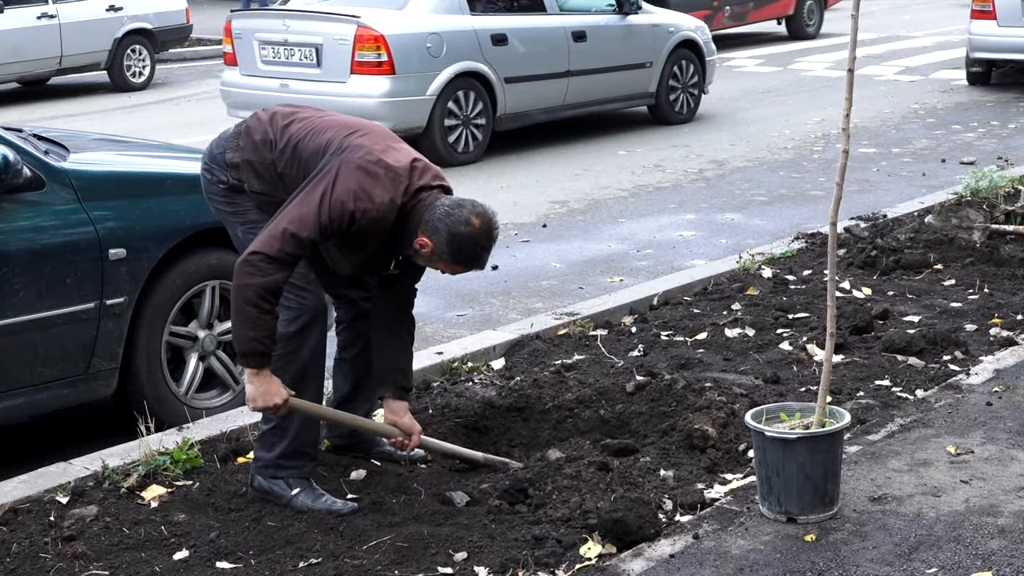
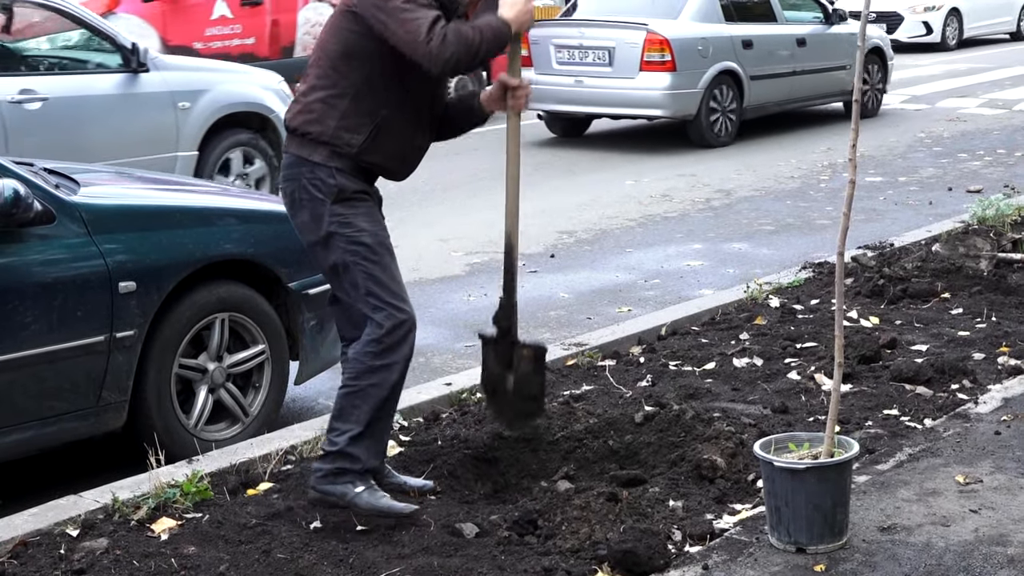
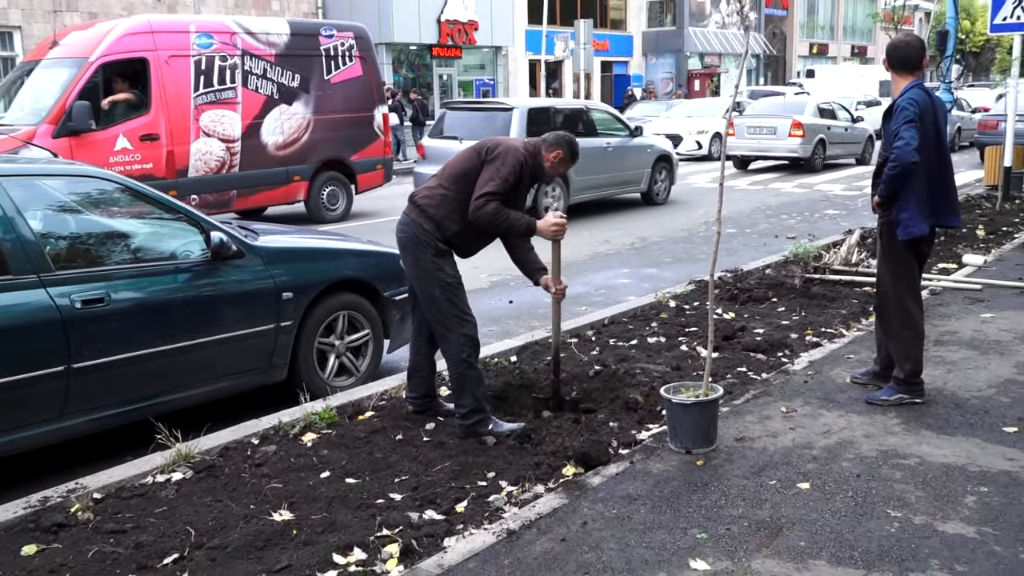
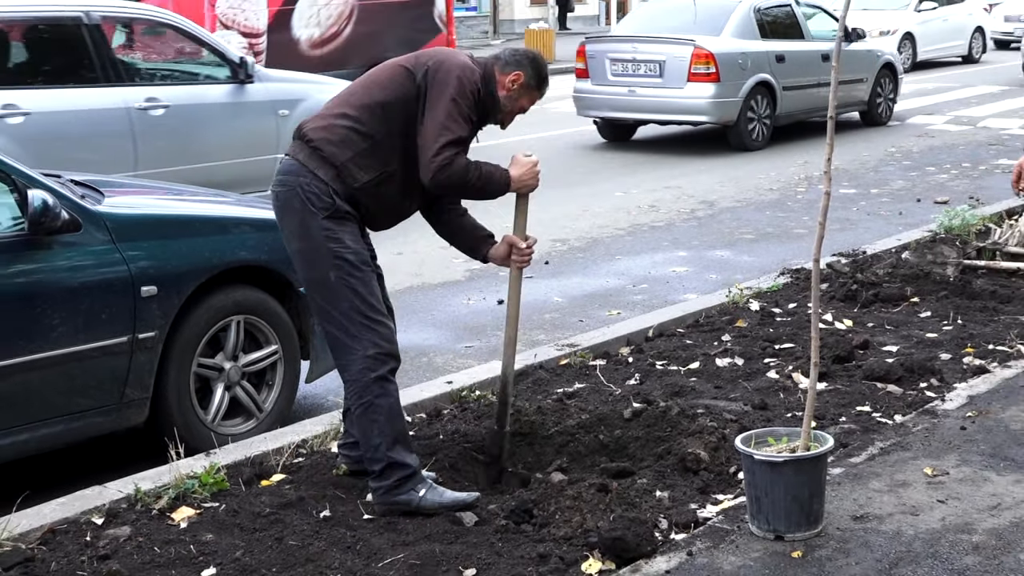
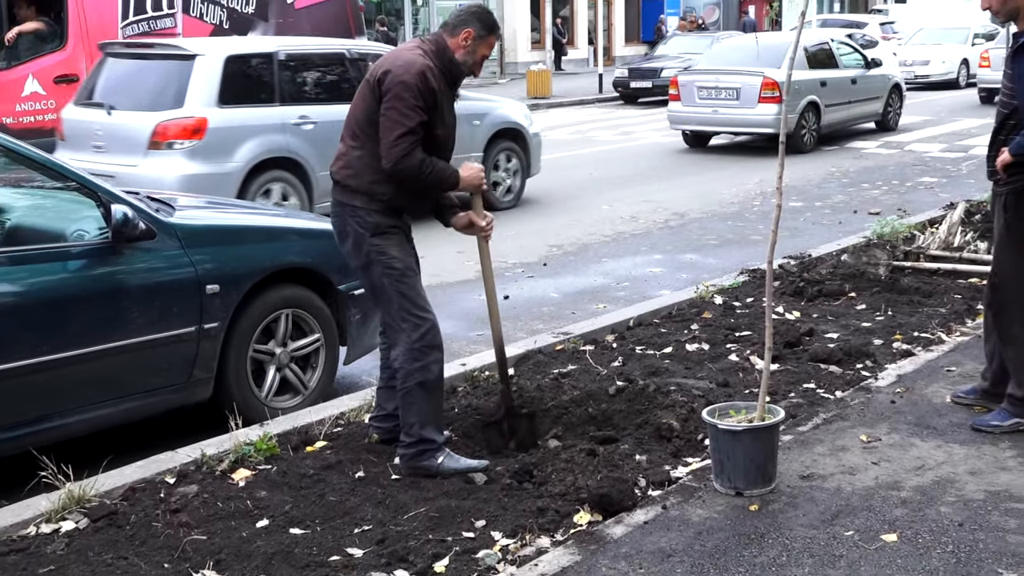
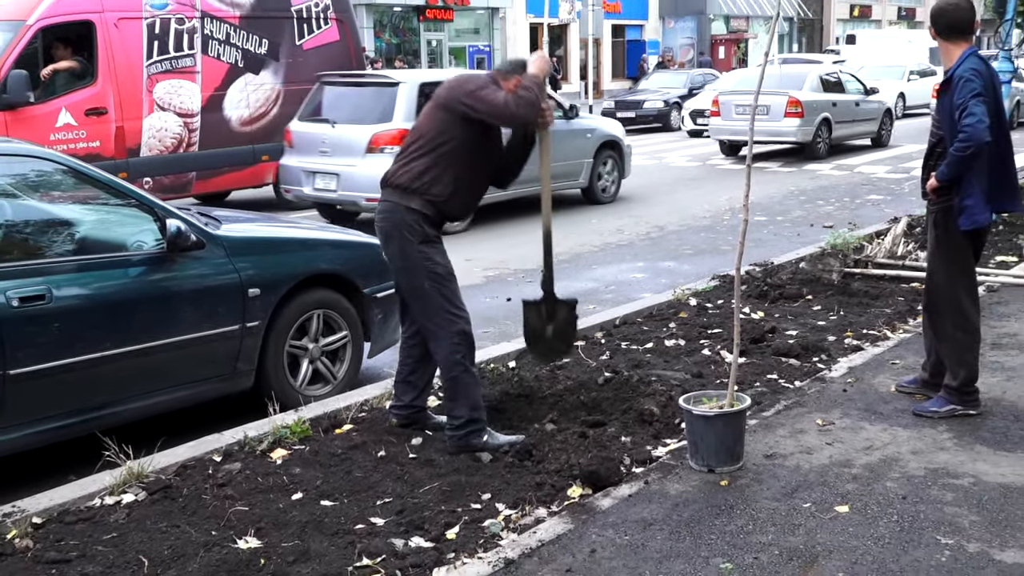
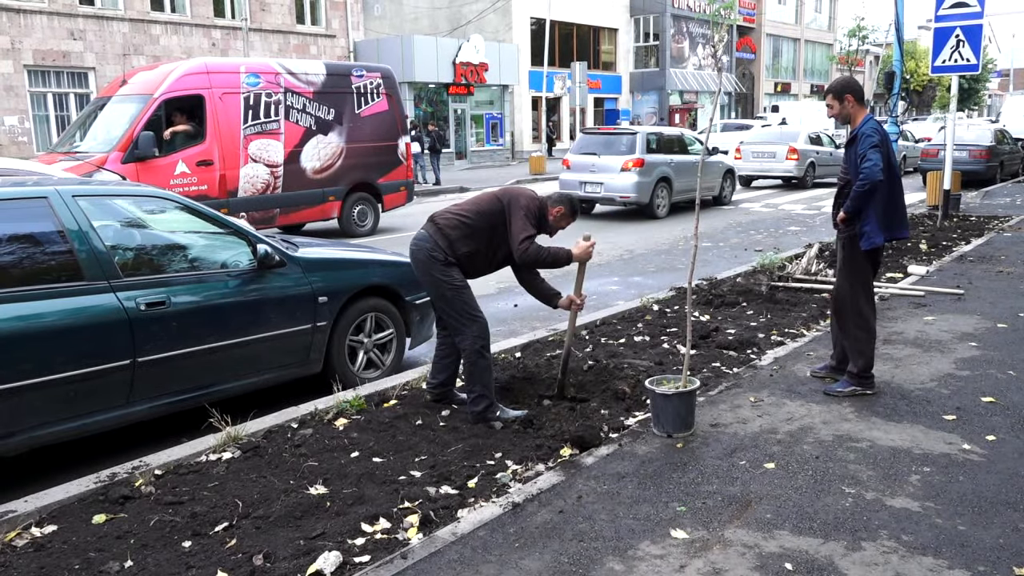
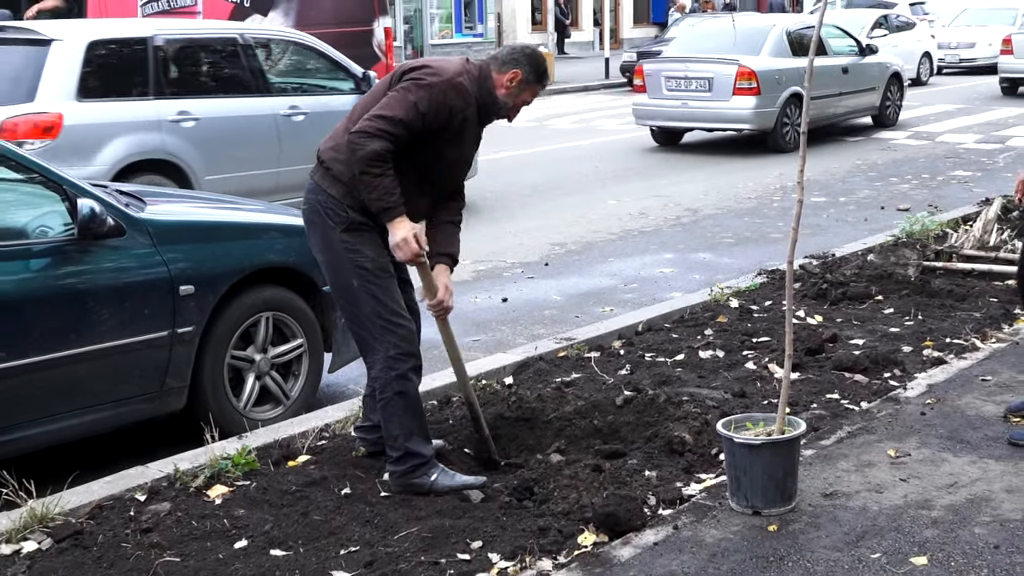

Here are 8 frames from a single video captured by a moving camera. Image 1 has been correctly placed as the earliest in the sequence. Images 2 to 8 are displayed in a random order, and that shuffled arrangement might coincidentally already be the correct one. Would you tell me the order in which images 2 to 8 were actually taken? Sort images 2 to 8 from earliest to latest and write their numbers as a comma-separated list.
2, 4, 8, 5, 6, 3, 7
